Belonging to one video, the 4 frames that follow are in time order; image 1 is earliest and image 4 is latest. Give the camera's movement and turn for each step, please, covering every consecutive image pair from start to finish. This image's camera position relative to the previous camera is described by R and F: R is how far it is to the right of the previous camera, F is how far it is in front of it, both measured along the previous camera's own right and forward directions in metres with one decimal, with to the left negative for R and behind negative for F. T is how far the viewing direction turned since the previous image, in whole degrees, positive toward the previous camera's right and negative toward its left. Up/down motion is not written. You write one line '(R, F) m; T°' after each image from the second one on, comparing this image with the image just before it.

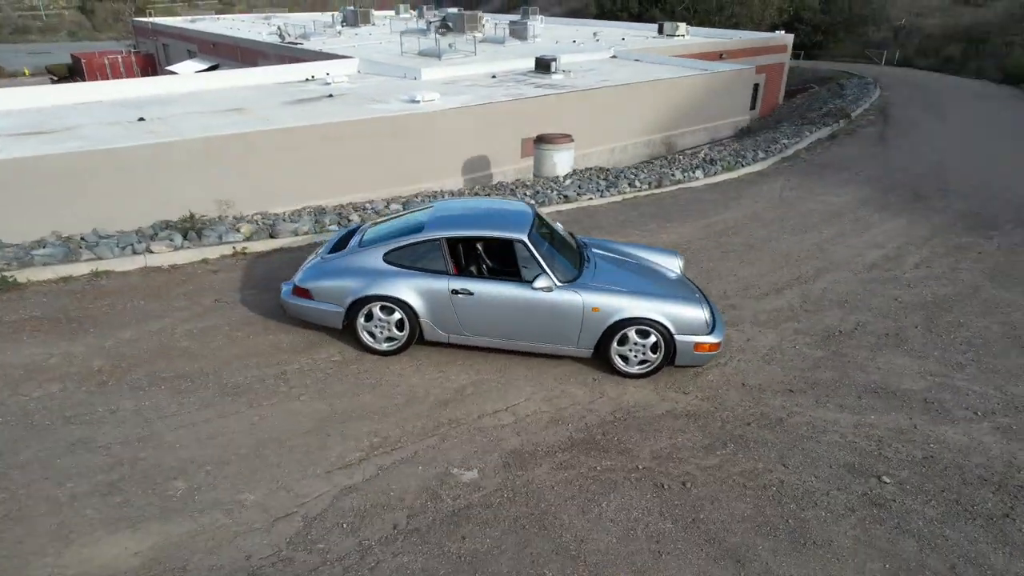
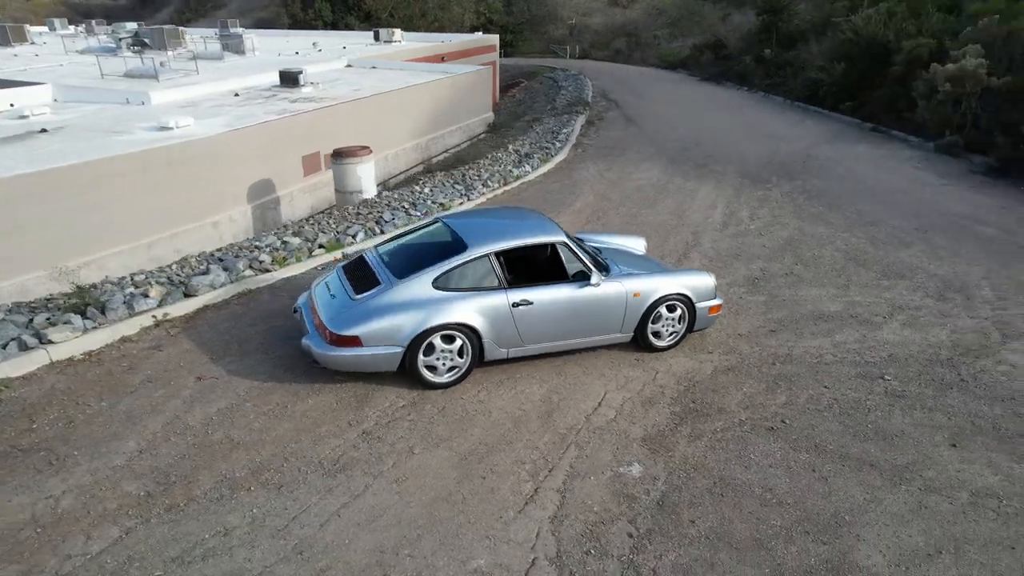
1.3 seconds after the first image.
(-2.9, +0.6) m; +23°
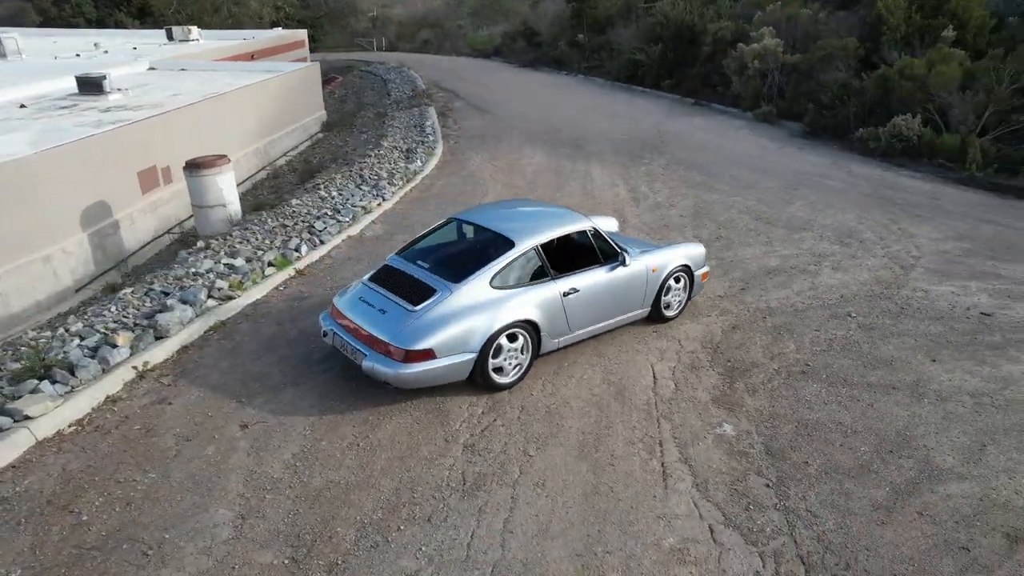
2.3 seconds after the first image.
(-2.1, +0.3) m; +16°
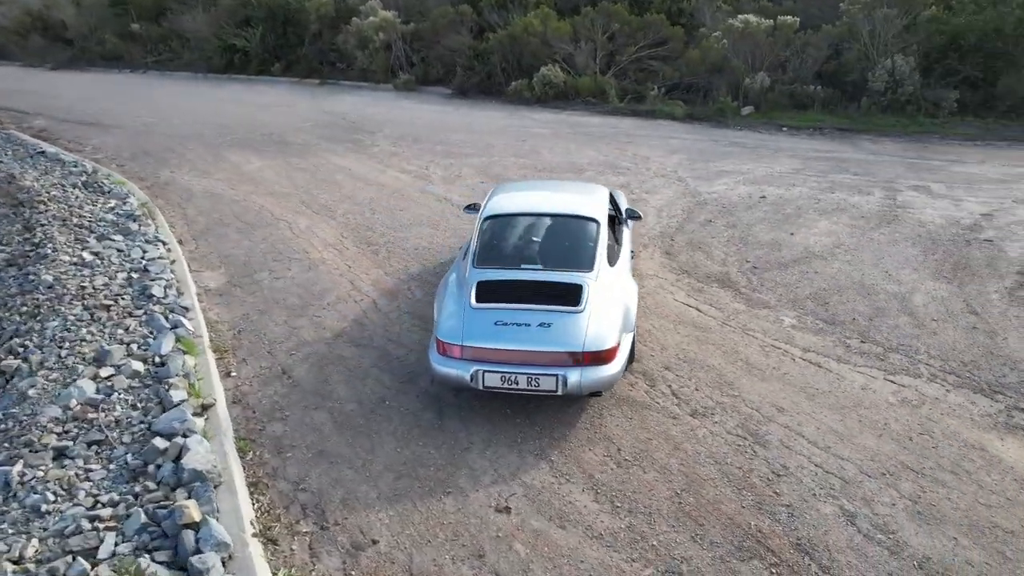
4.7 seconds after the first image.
(-4.0, +1.6) m; +35°
